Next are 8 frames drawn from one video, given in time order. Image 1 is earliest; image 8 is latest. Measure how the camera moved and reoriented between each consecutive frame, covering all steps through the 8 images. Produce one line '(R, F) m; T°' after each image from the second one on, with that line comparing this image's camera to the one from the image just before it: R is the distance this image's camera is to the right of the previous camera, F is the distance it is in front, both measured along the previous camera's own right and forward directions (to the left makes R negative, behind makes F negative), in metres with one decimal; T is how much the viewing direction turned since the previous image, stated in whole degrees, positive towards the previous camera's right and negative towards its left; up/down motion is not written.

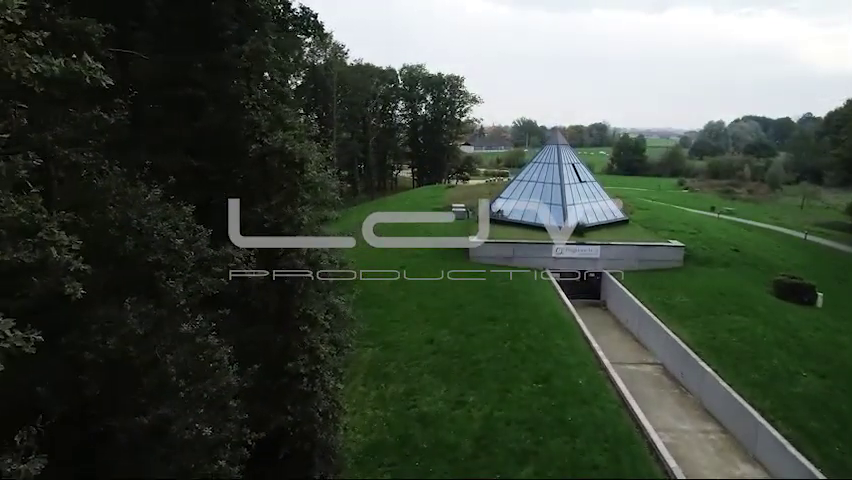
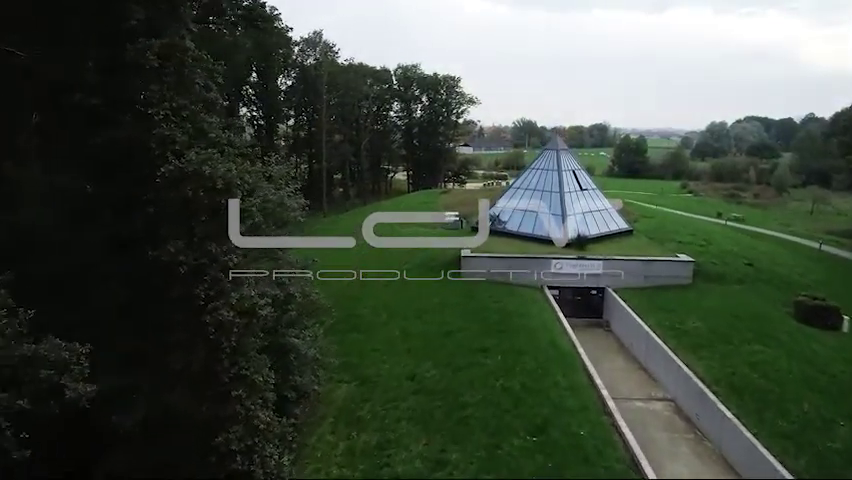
(+0.4, +1.6) m; 0°
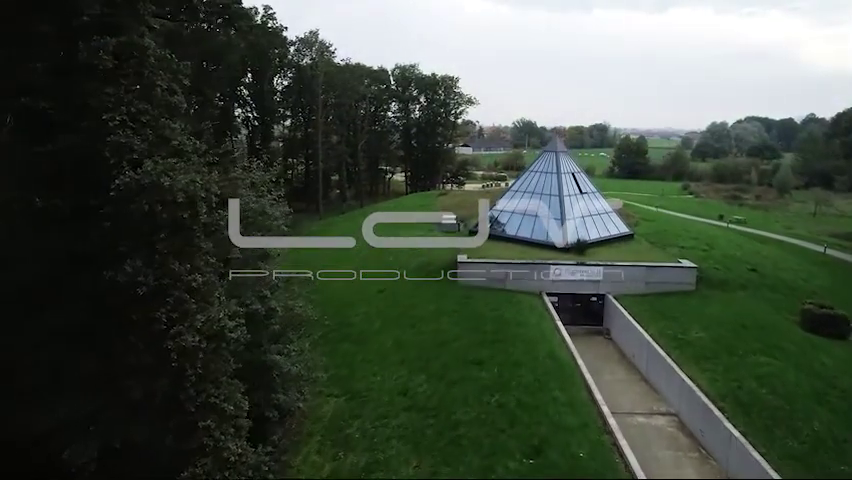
(+0.1, +0.5) m; 0°
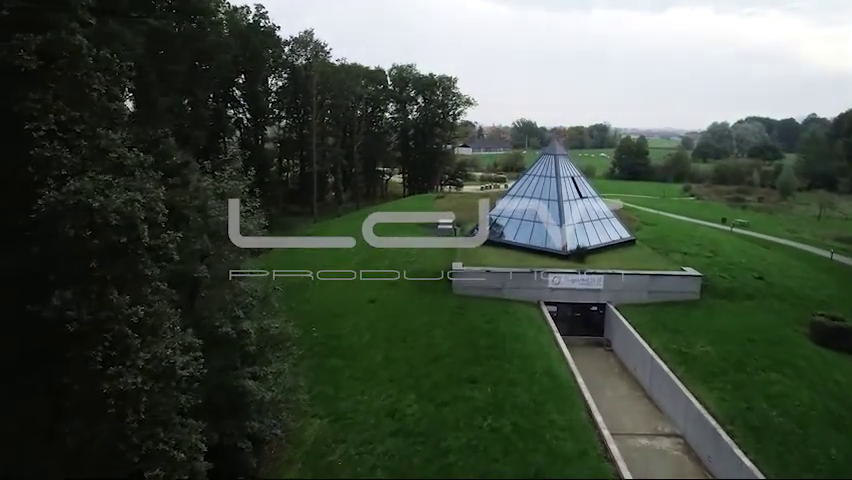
(+0.2, +0.7) m; 0°
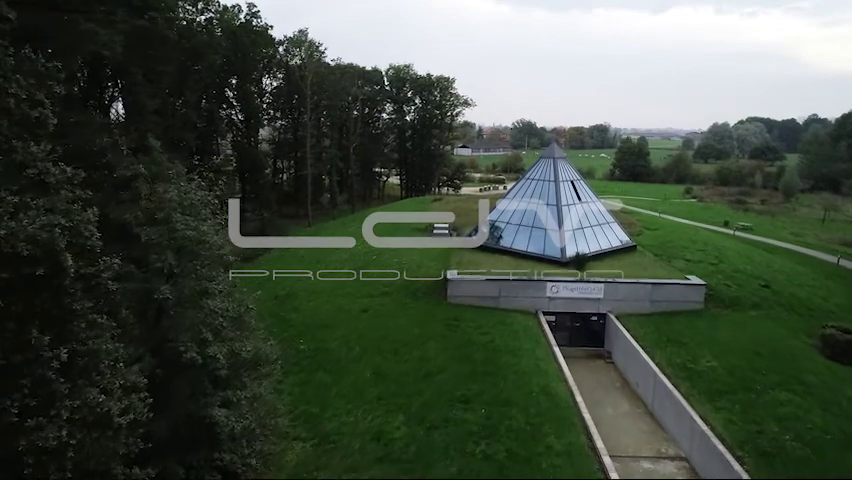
(+0.2, +0.7) m; 0°
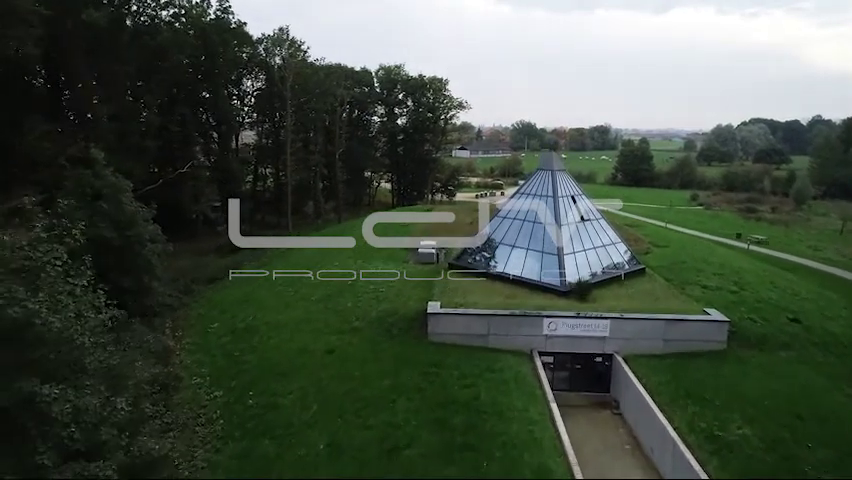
(+0.5, +2.4) m; 0°
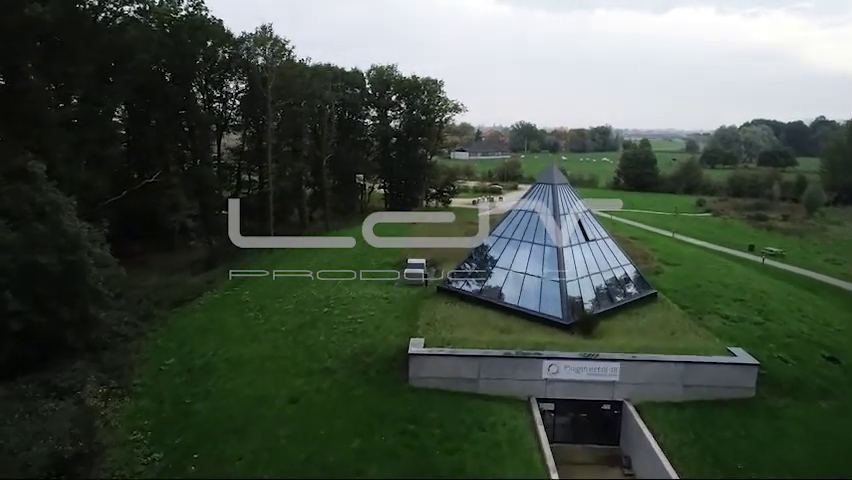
(+0.4, +2.0) m; 0°
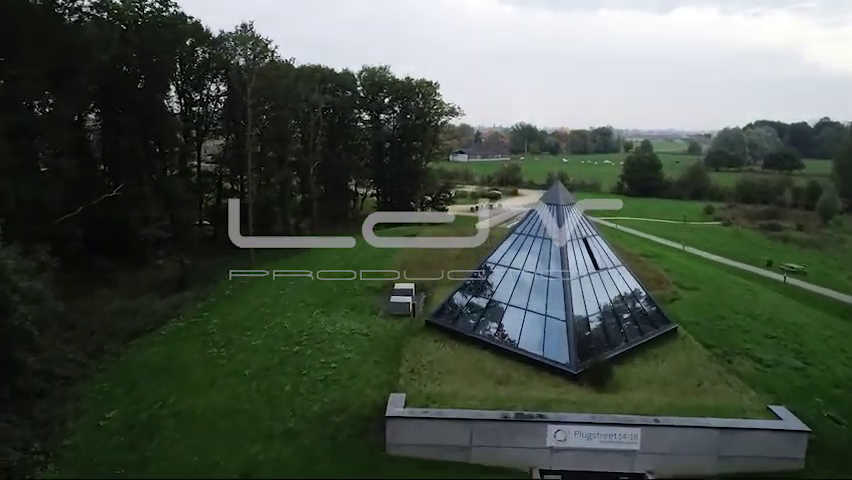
(+0.3, +2.2) m; 0°
